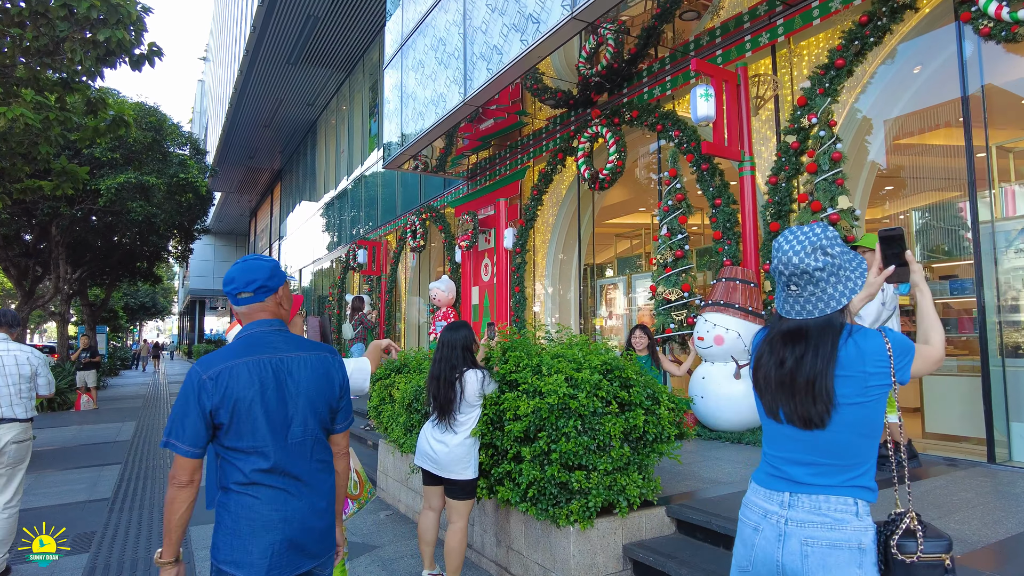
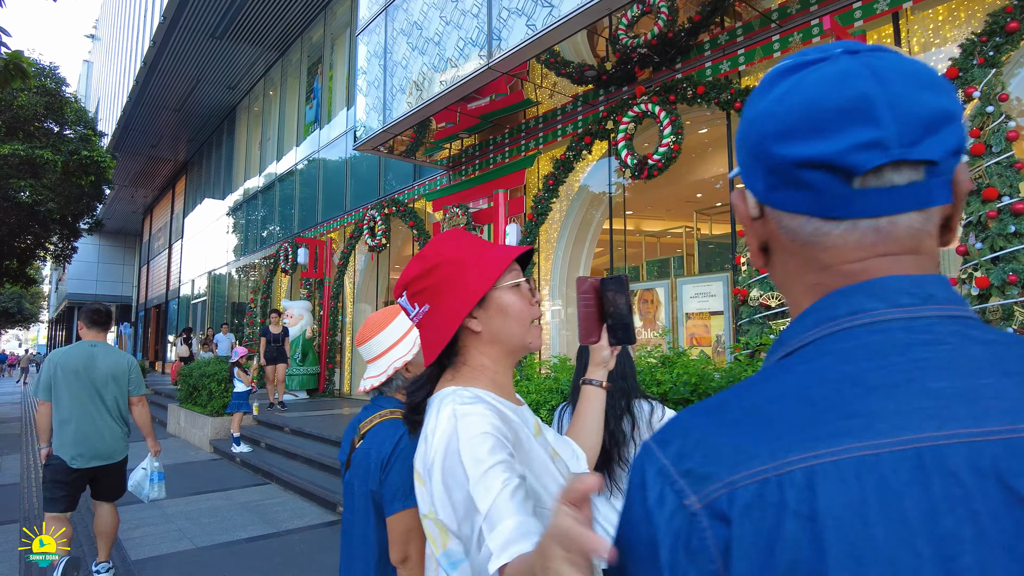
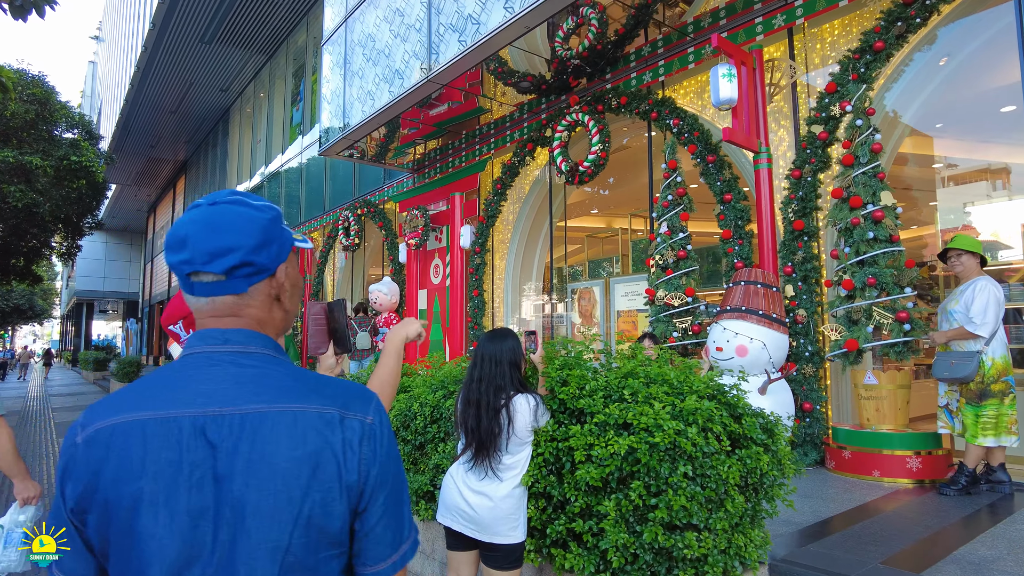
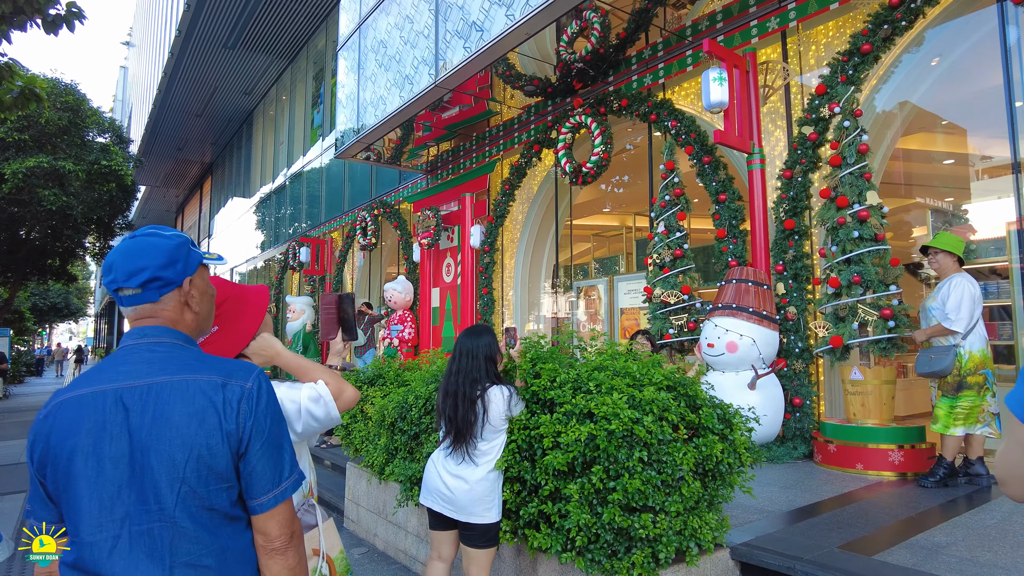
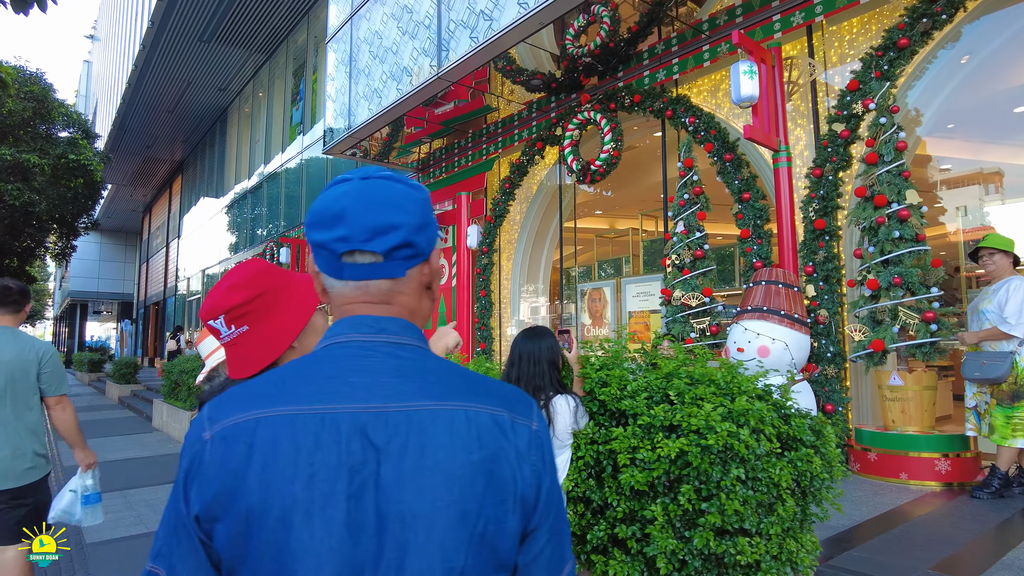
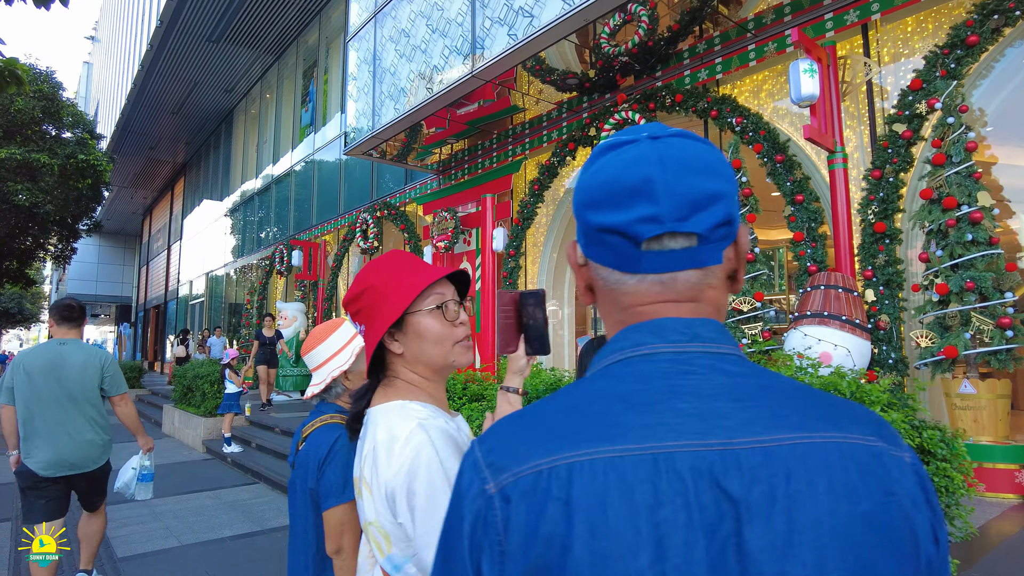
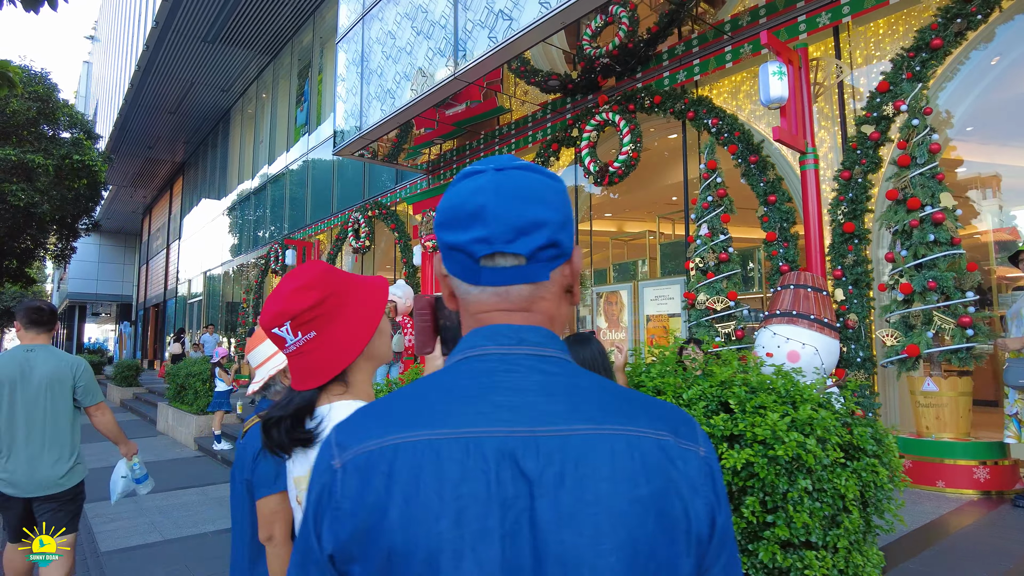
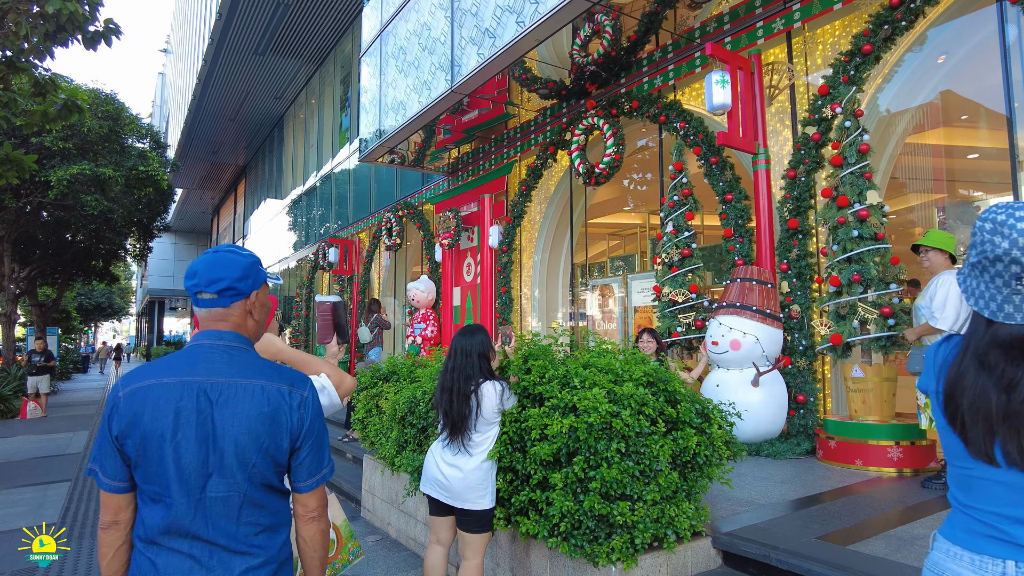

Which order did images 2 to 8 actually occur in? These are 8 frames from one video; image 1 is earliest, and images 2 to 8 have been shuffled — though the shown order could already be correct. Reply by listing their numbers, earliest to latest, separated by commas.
8, 4, 3, 5, 7, 6, 2
